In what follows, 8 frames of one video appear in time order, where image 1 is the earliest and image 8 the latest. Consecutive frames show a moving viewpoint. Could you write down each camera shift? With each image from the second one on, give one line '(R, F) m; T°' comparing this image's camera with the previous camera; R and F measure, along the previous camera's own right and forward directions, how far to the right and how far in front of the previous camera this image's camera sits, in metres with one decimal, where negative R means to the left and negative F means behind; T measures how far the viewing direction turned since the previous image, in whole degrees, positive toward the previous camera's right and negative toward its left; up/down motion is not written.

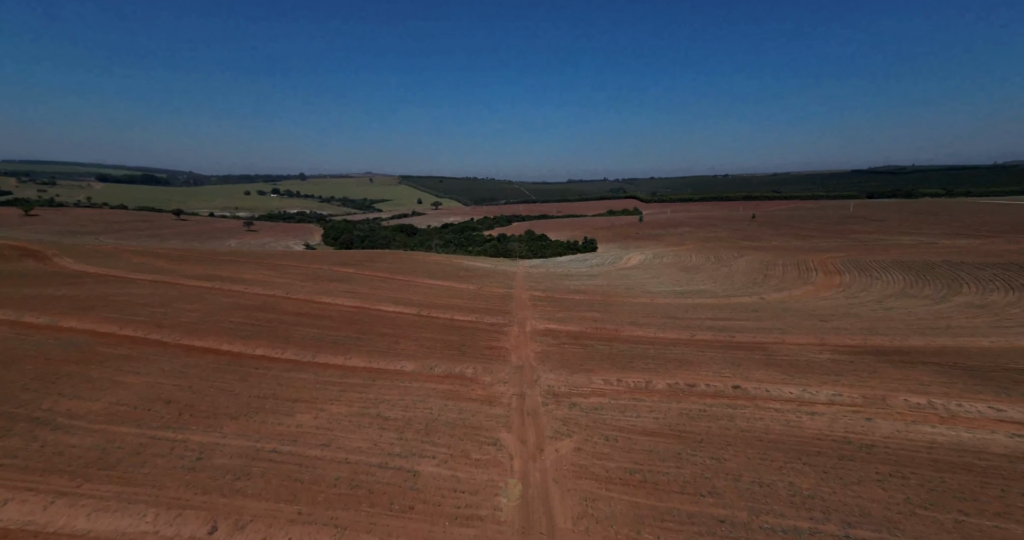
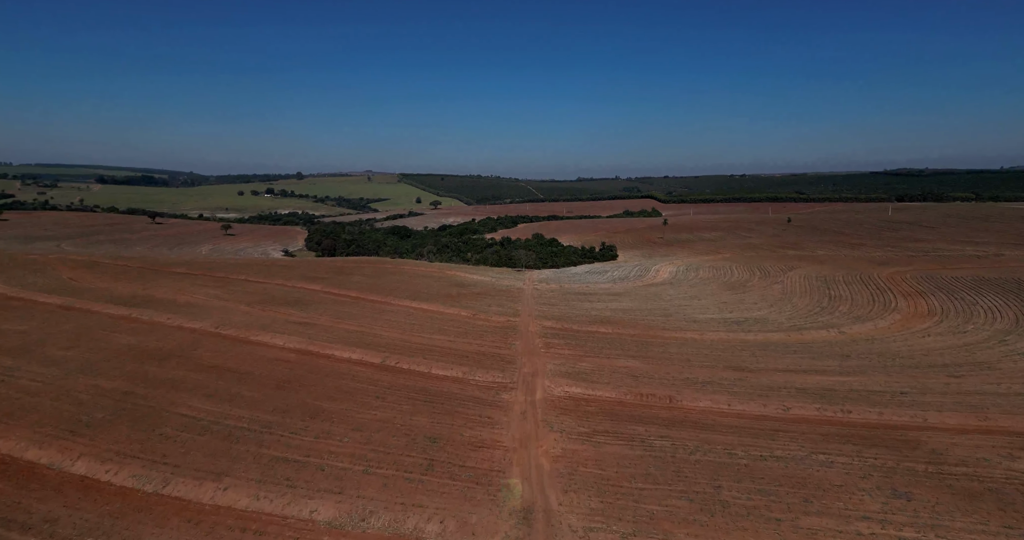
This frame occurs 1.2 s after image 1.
(+0.1, +6.0) m; 0°
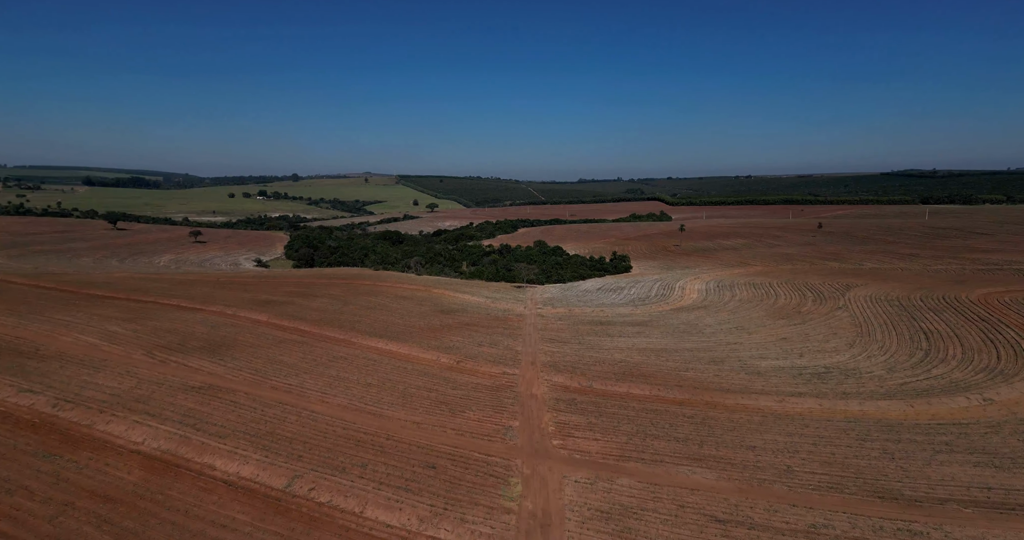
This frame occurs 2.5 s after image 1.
(+0.1, +7.1) m; 0°
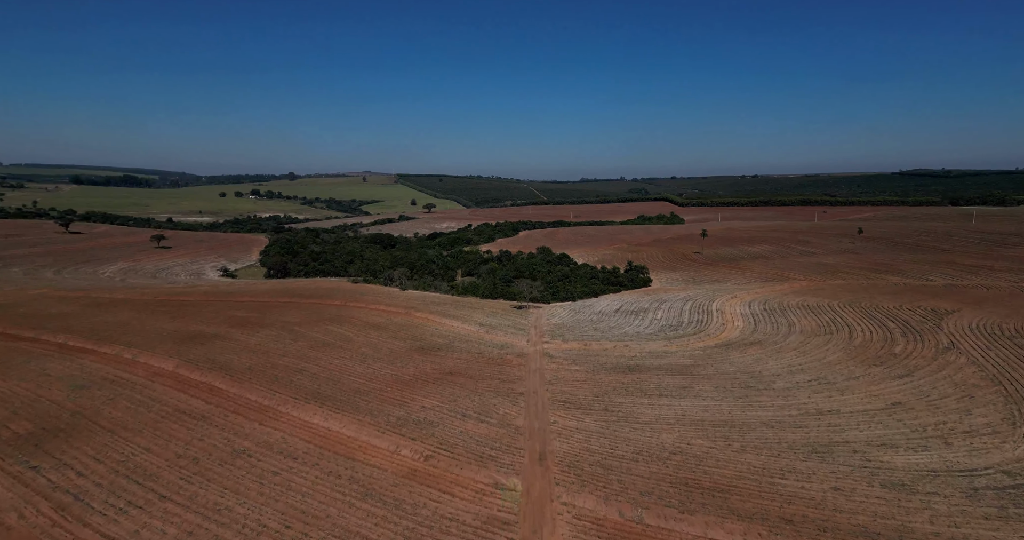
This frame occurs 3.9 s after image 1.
(+0.1, +7.3) m; 0°
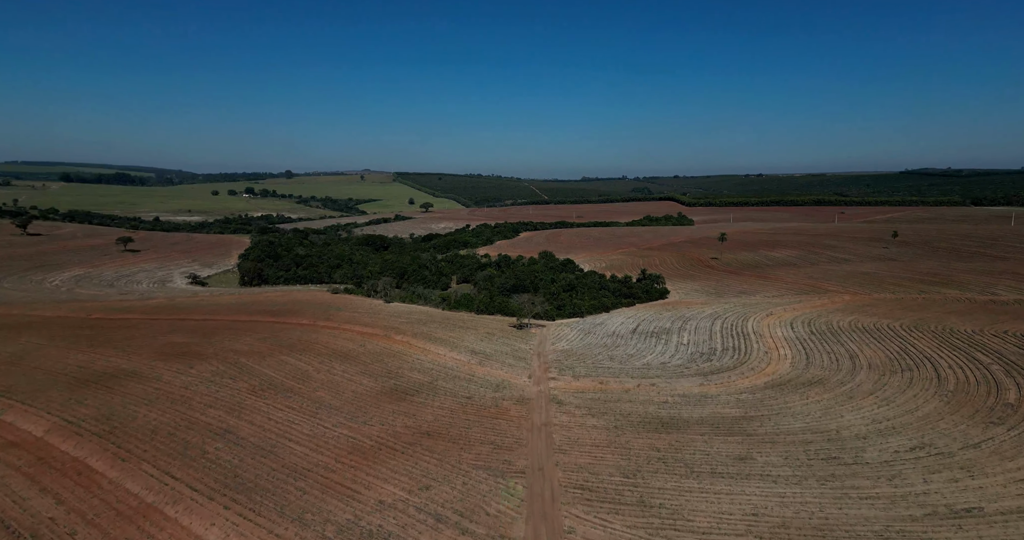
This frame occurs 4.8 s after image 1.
(+0.1, +5.2) m; 0°
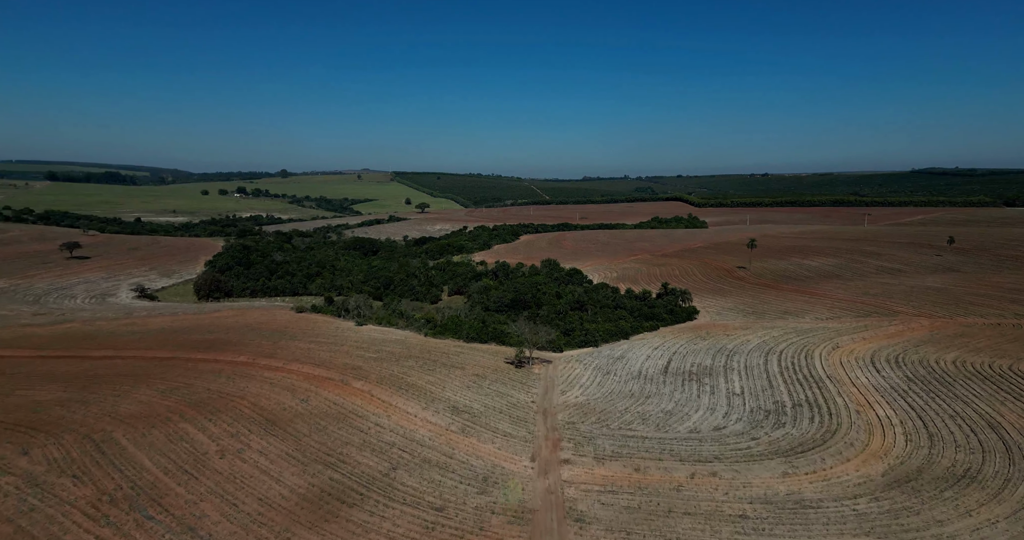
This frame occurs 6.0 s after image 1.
(+0.2, +6.8) m; 0°
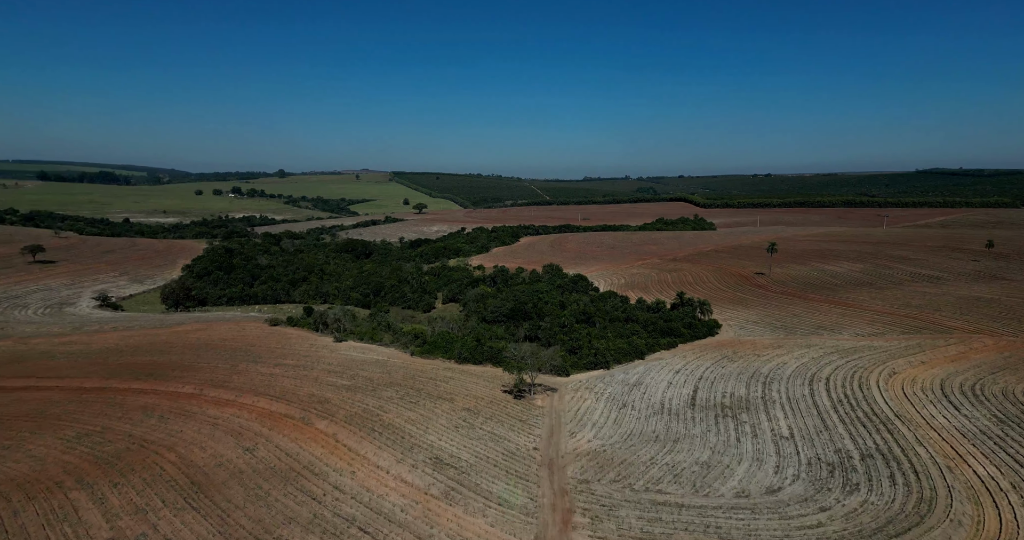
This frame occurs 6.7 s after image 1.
(+0.1, +3.8) m; 0°
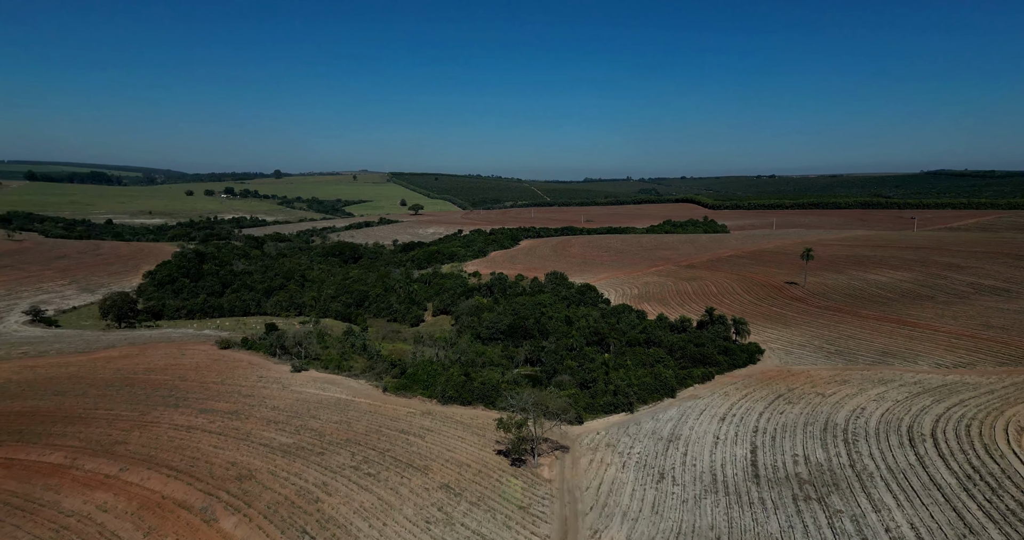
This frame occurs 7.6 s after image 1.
(+0.1, +5.4) m; 0°
